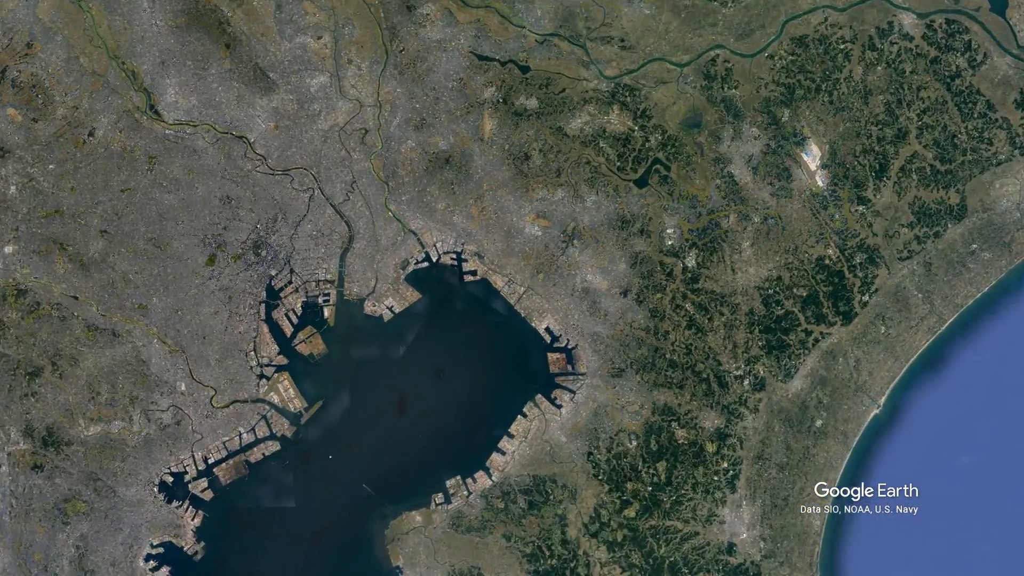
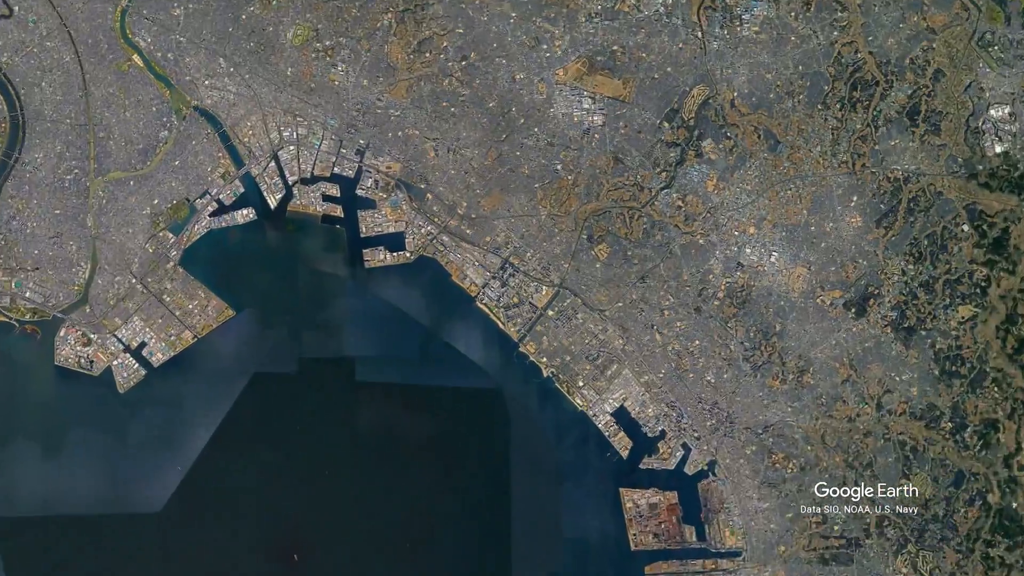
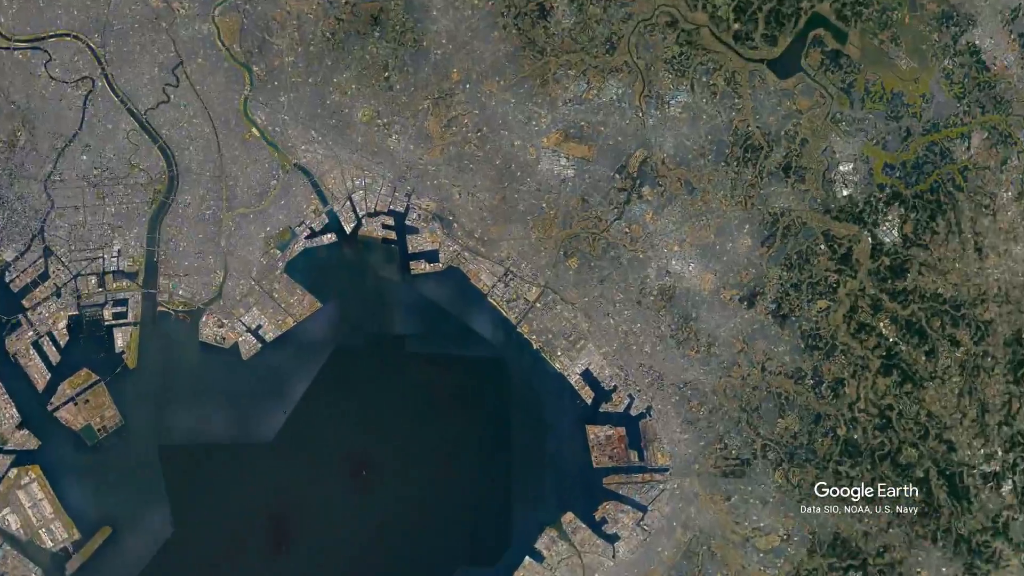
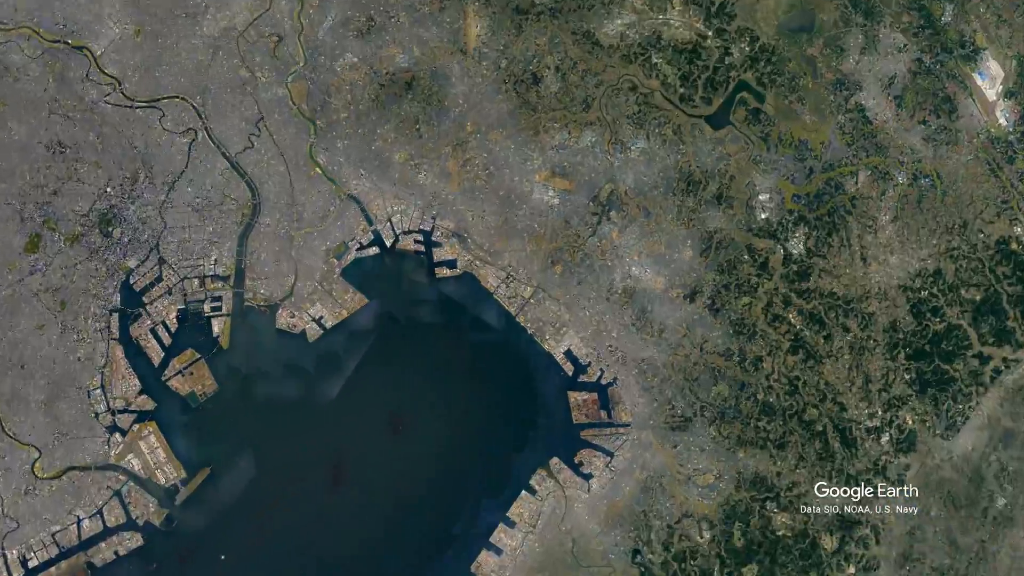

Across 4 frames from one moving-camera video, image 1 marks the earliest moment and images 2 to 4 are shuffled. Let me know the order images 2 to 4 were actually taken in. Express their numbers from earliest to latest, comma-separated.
4, 3, 2
